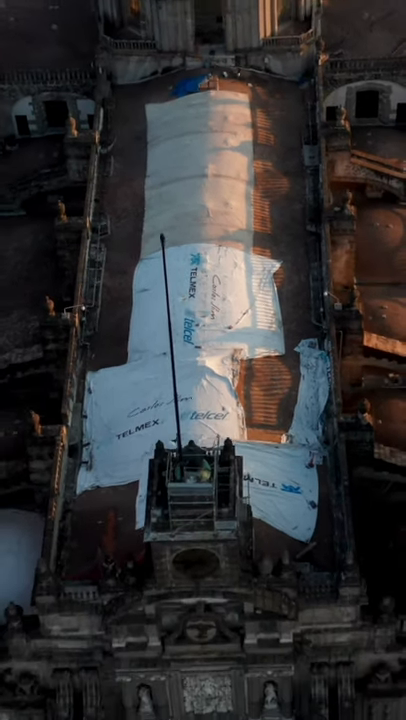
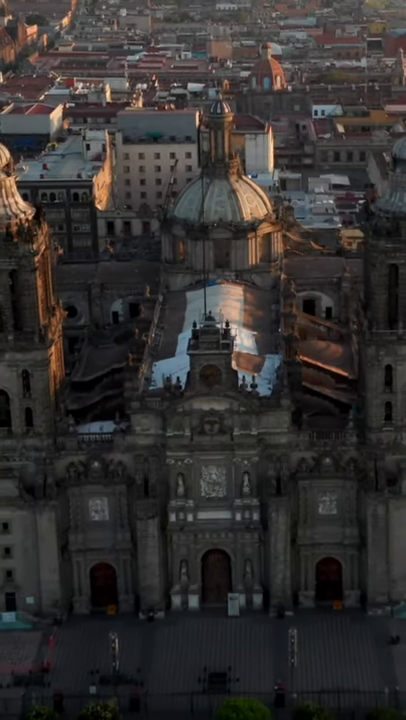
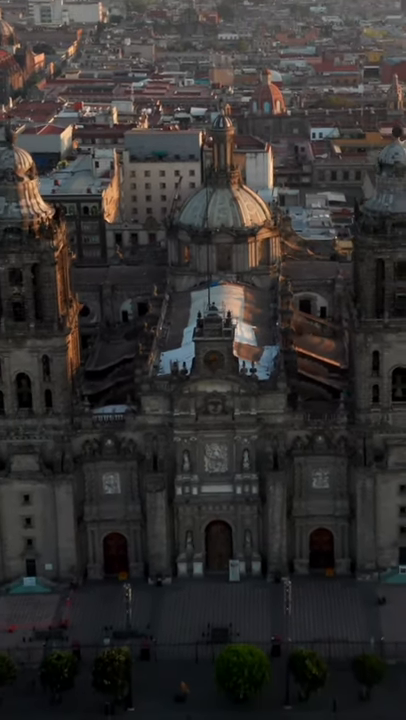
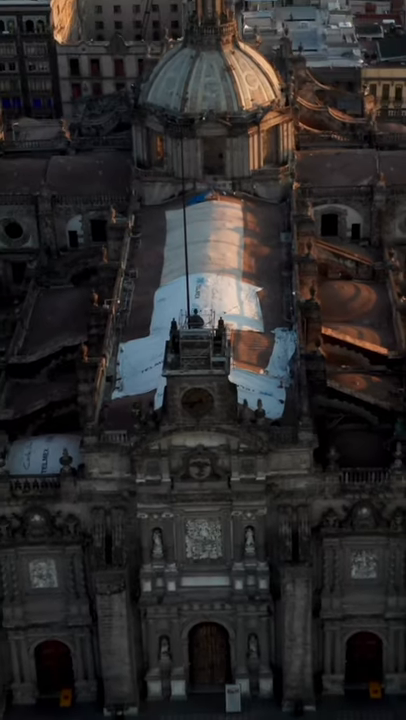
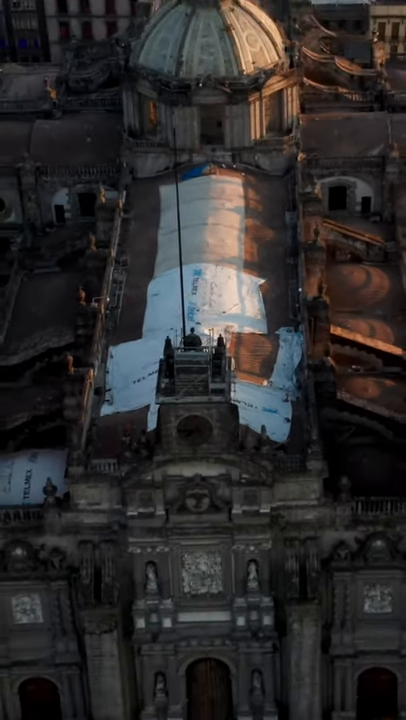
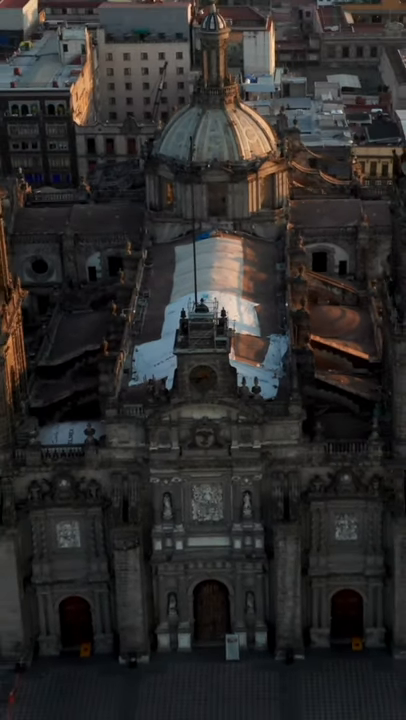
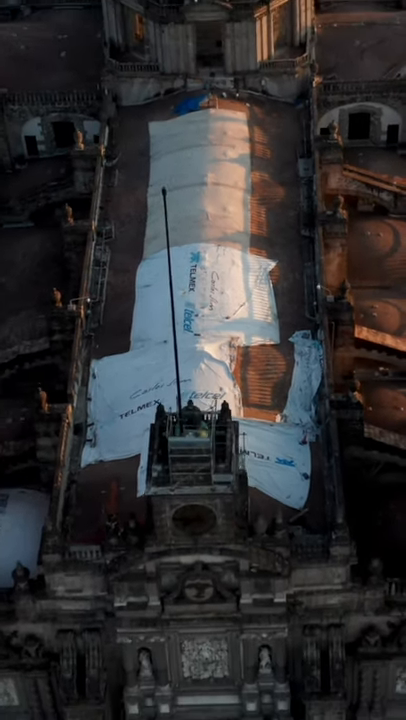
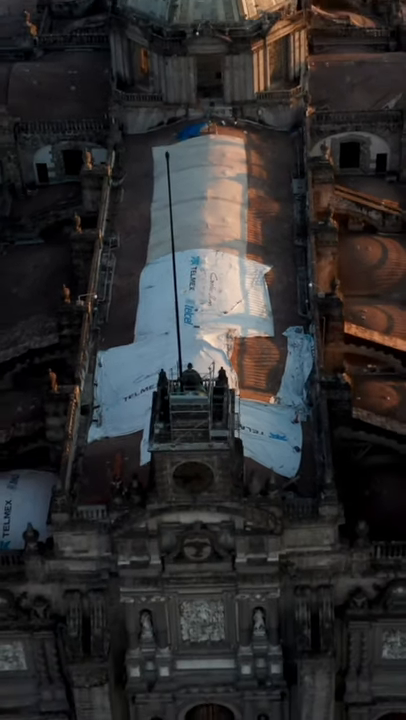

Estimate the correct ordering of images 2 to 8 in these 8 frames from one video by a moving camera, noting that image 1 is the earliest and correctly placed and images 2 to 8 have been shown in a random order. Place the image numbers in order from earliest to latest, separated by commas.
7, 8, 5, 4, 6, 2, 3
